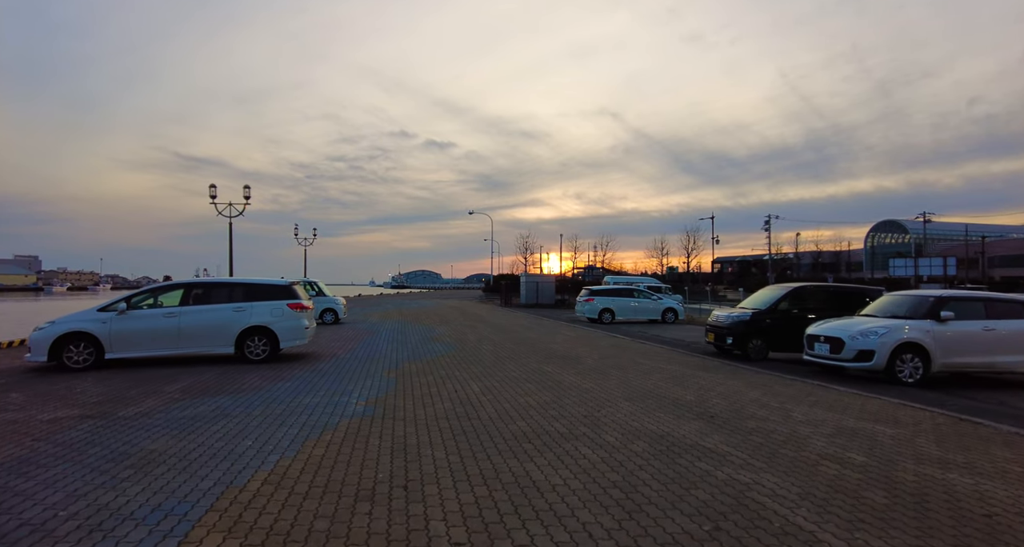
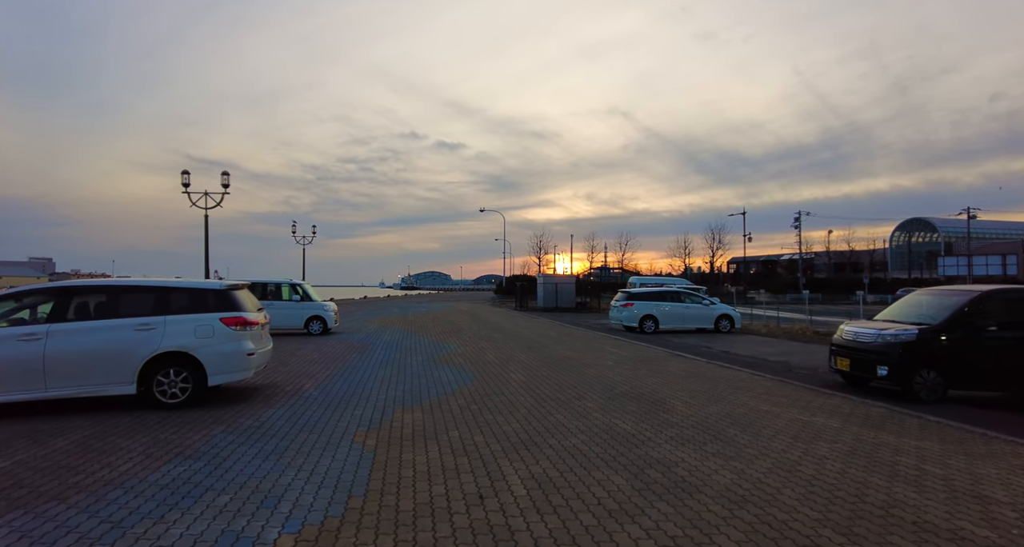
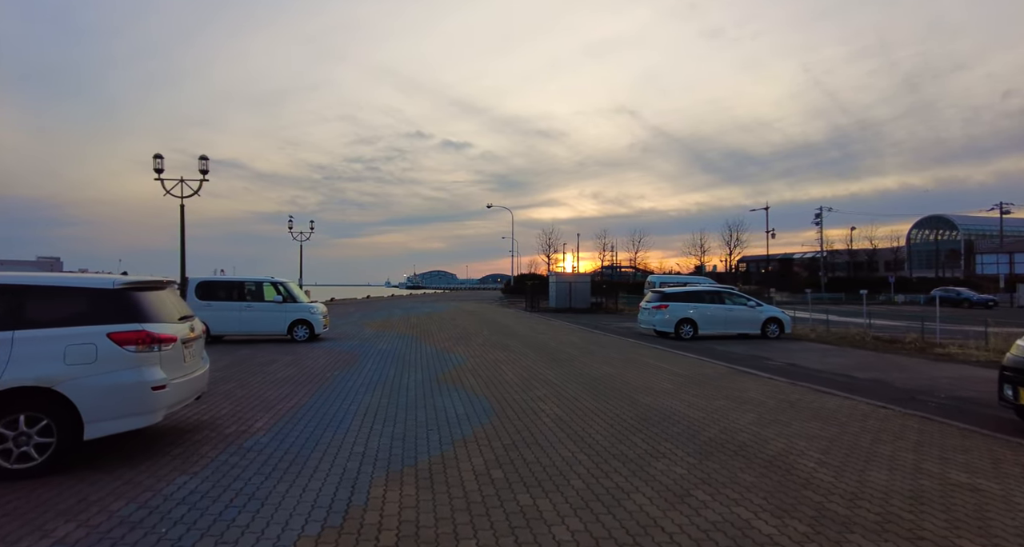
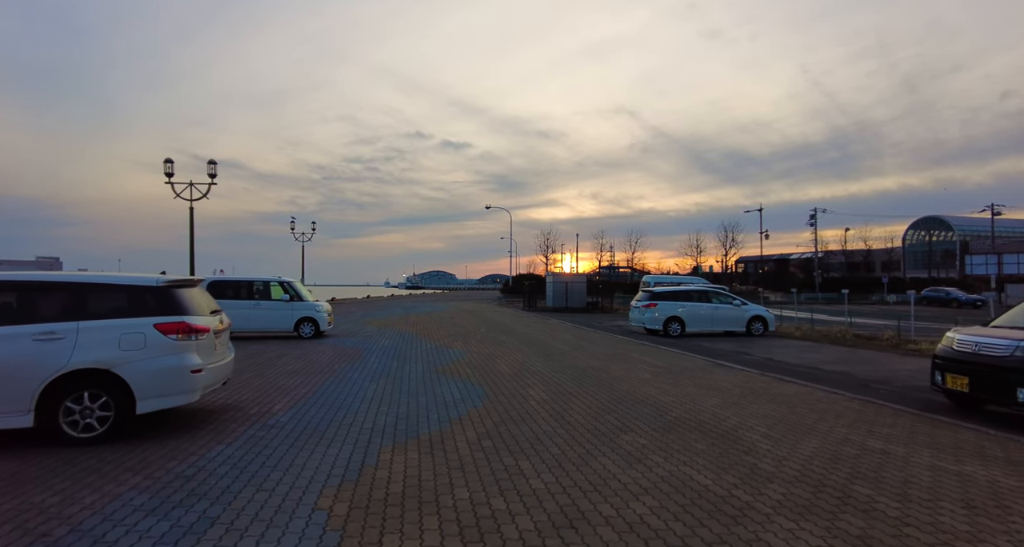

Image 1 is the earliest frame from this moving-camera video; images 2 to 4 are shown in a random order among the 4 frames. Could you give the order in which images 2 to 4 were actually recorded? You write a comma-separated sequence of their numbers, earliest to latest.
2, 4, 3
